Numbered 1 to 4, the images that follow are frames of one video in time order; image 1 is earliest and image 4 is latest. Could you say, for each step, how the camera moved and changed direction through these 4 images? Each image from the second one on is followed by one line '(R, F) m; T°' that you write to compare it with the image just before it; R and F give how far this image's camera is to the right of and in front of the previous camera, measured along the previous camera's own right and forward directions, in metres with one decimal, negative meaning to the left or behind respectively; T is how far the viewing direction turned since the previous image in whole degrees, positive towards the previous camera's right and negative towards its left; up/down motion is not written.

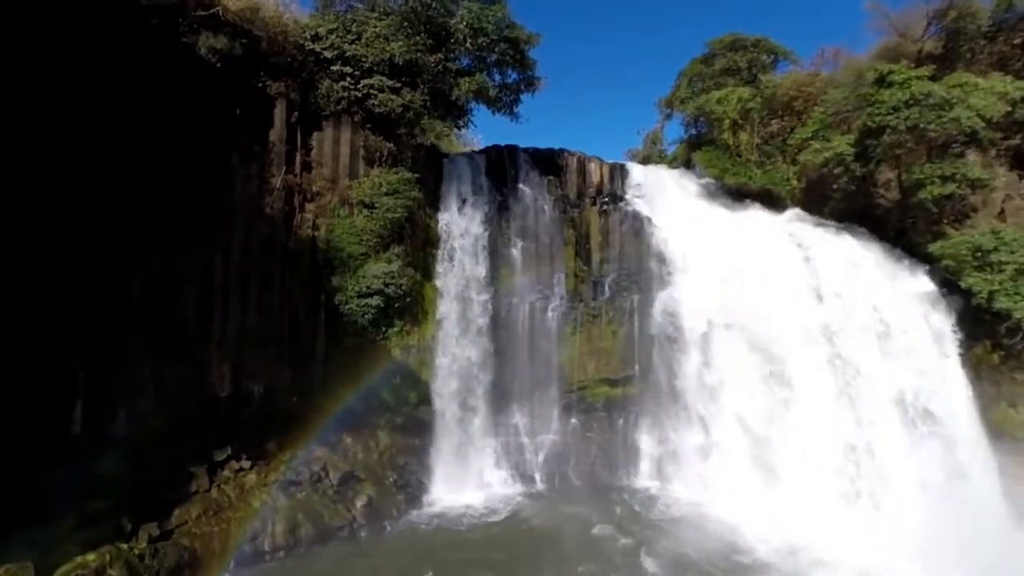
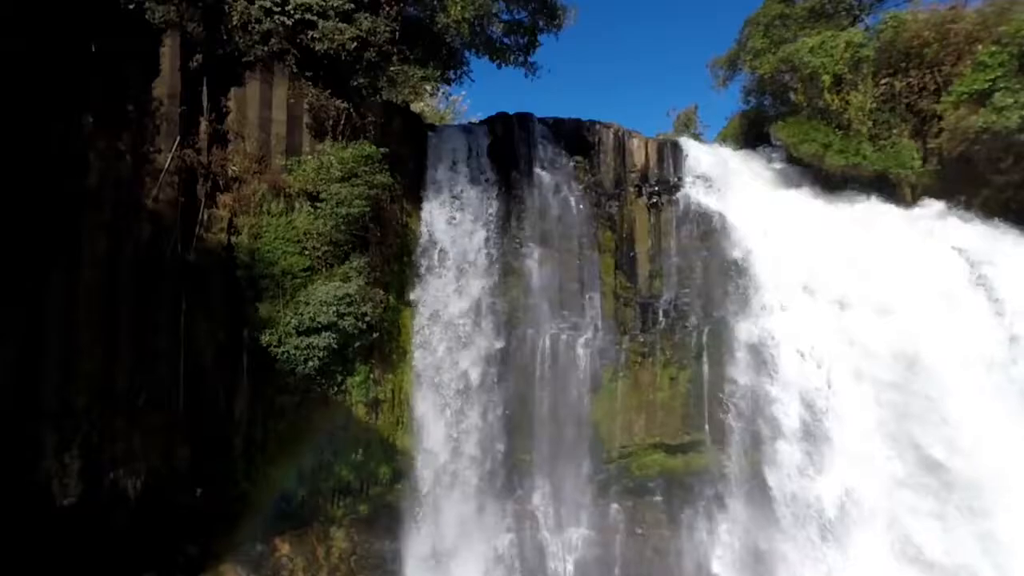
(-0.3, +5.8) m; 0°
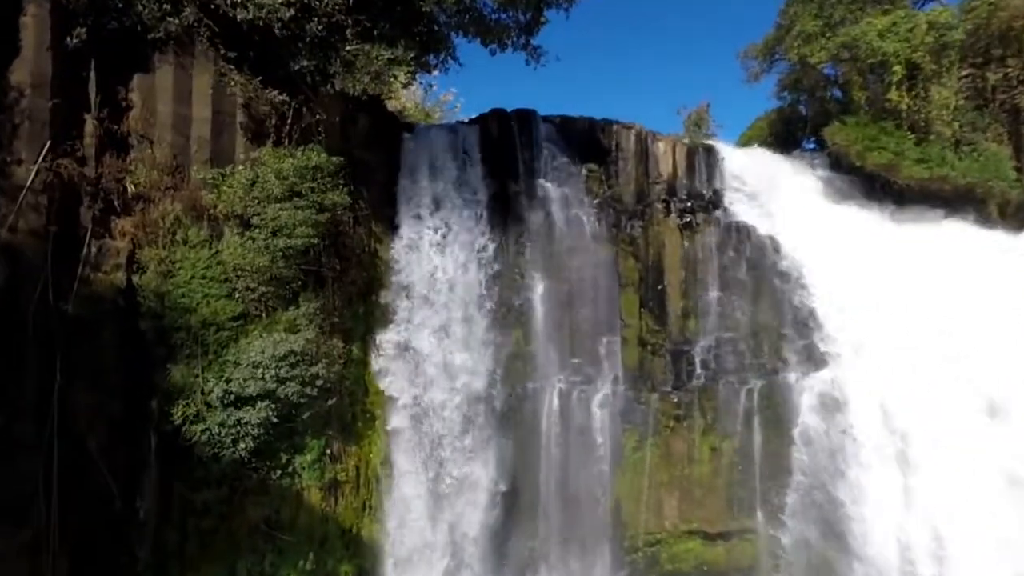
(-0.1, +2.9) m; +1°
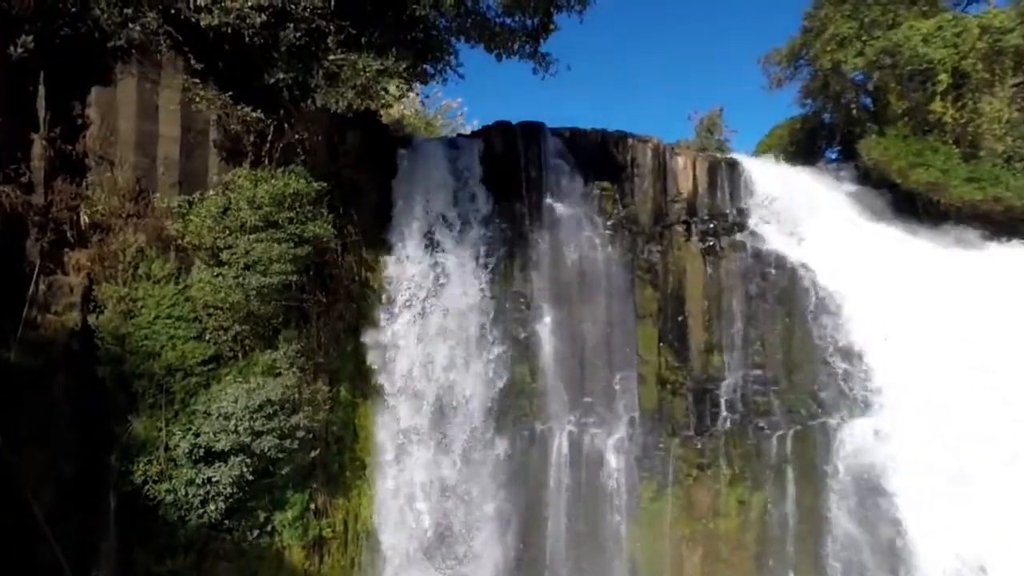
(0.0, +1.0) m; 0°
